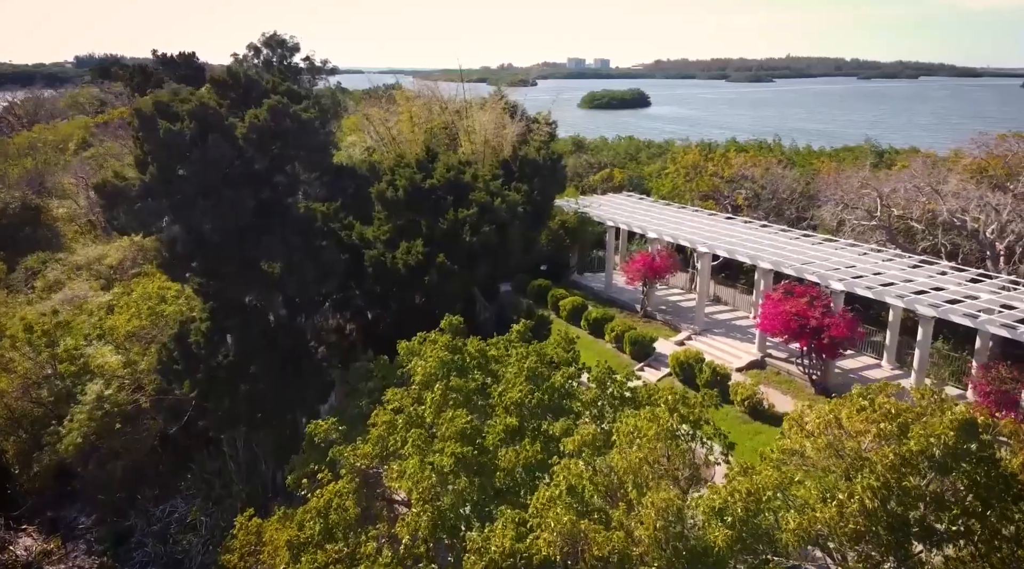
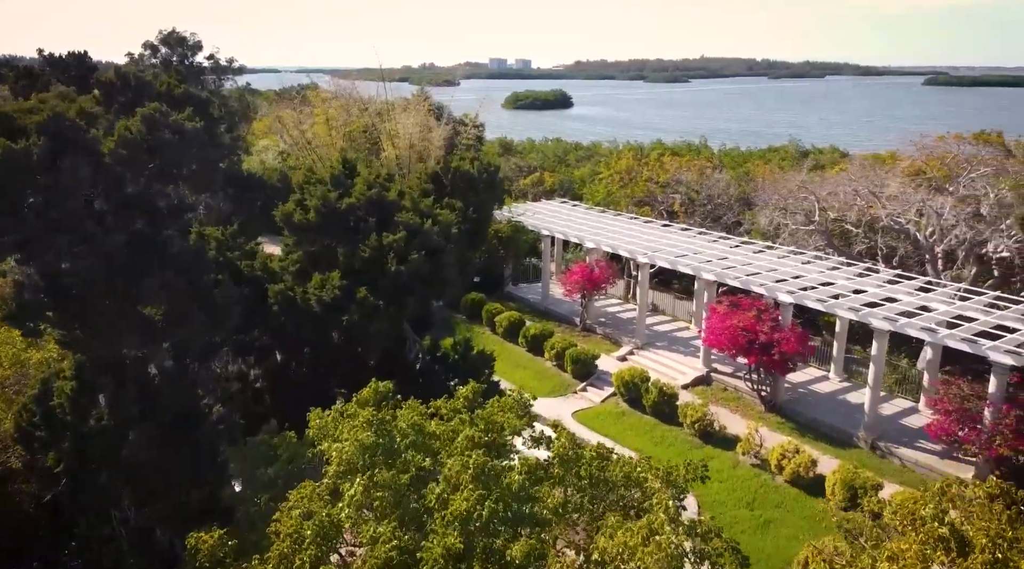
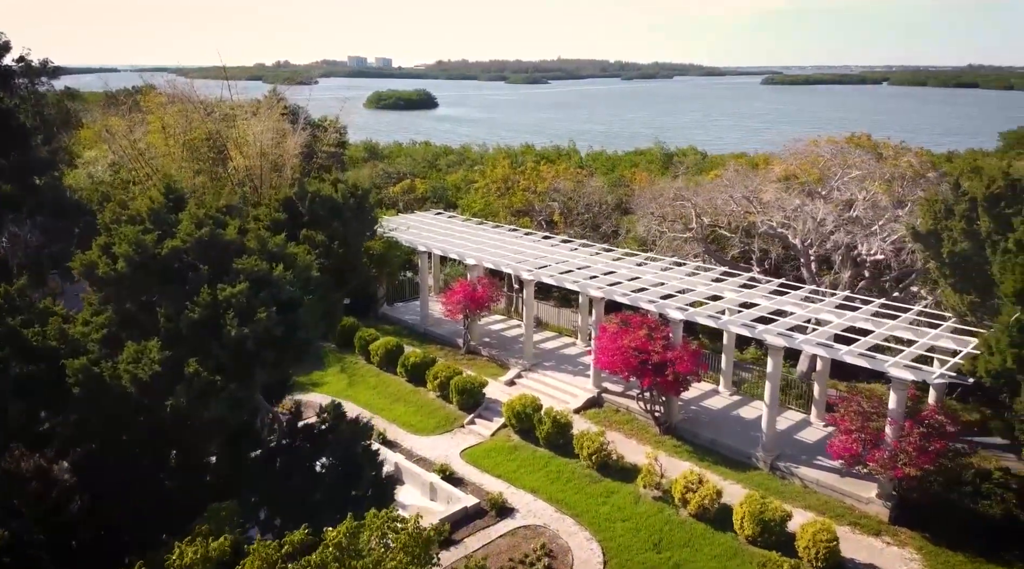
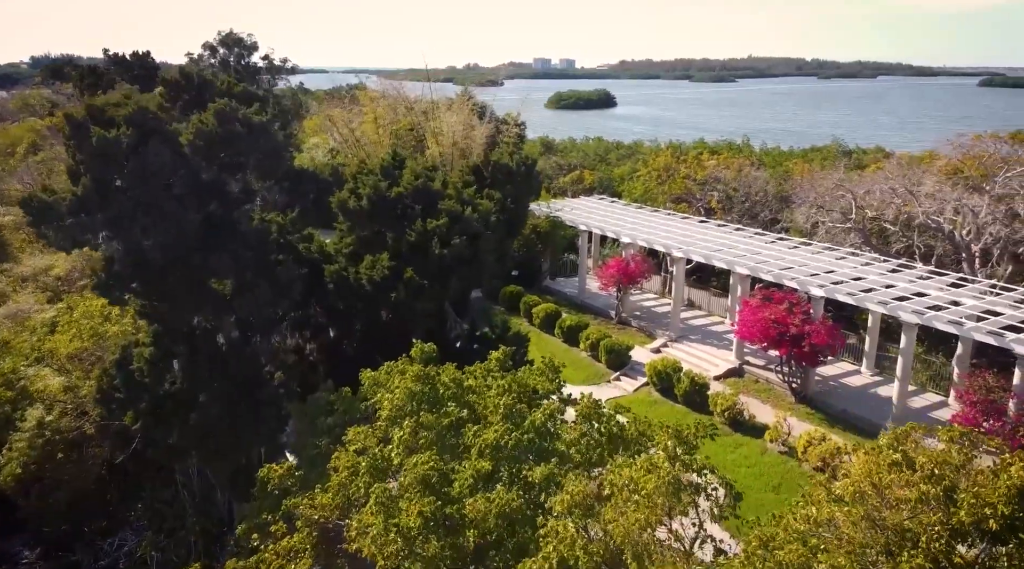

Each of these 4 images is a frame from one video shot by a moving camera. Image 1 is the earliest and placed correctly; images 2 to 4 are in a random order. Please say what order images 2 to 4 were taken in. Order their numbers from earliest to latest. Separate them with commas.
4, 2, 3
